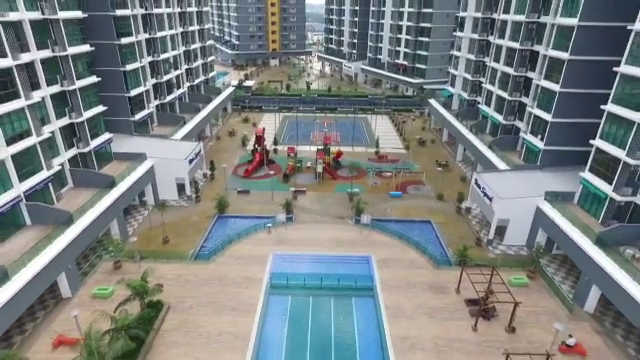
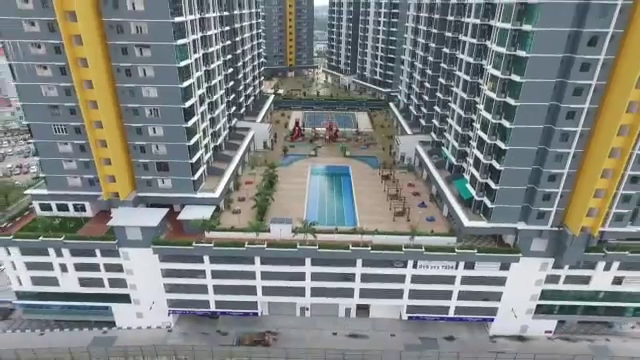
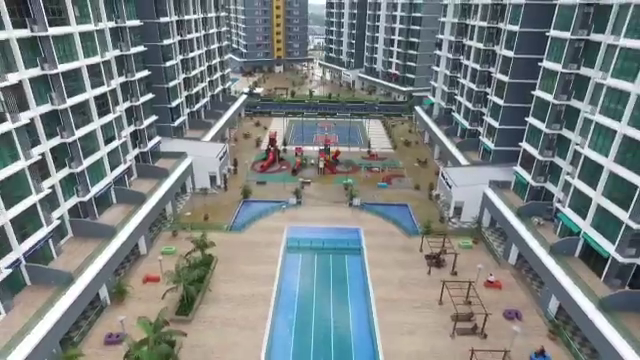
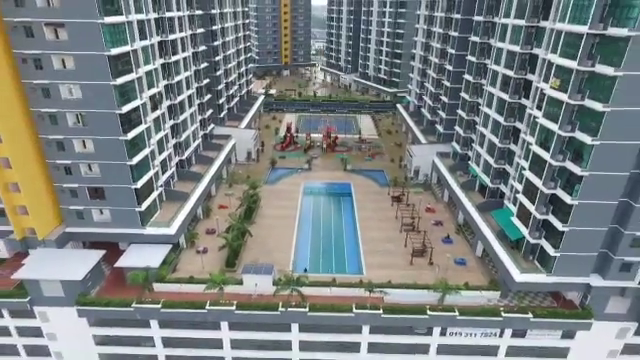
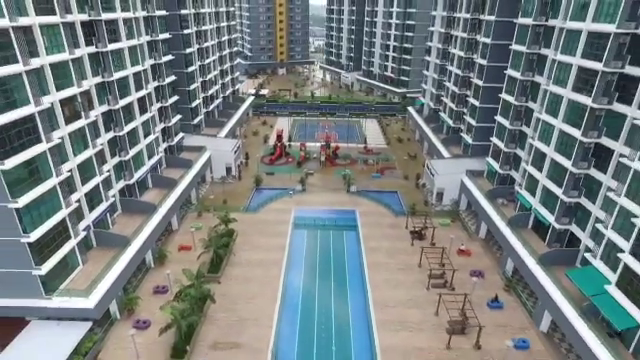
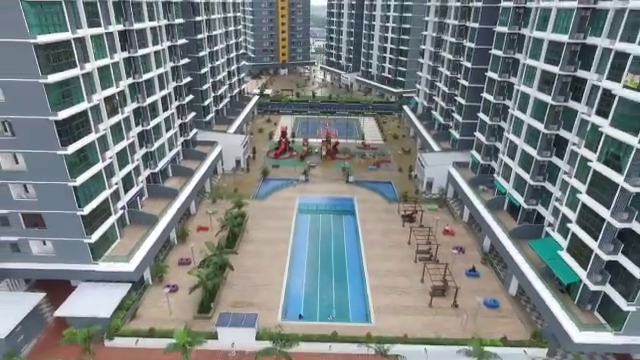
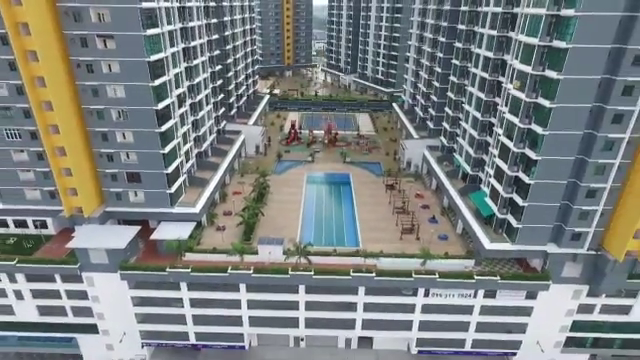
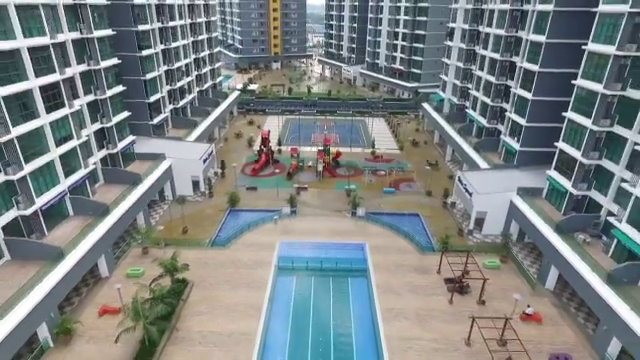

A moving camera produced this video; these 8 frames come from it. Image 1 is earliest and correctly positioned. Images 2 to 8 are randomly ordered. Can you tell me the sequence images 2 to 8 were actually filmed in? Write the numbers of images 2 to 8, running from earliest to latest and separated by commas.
8, 3, 5, 6, 4, 7, 2
